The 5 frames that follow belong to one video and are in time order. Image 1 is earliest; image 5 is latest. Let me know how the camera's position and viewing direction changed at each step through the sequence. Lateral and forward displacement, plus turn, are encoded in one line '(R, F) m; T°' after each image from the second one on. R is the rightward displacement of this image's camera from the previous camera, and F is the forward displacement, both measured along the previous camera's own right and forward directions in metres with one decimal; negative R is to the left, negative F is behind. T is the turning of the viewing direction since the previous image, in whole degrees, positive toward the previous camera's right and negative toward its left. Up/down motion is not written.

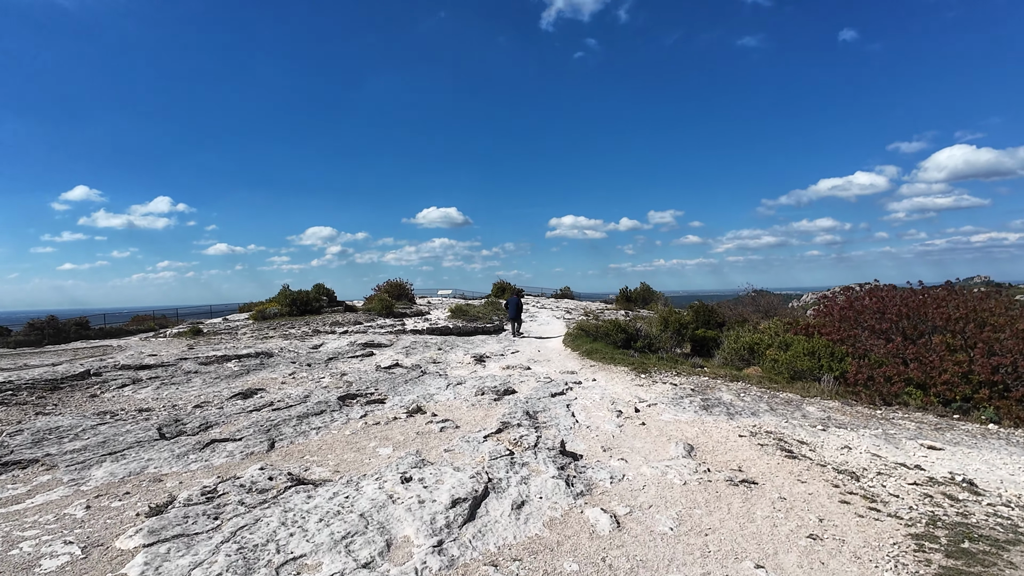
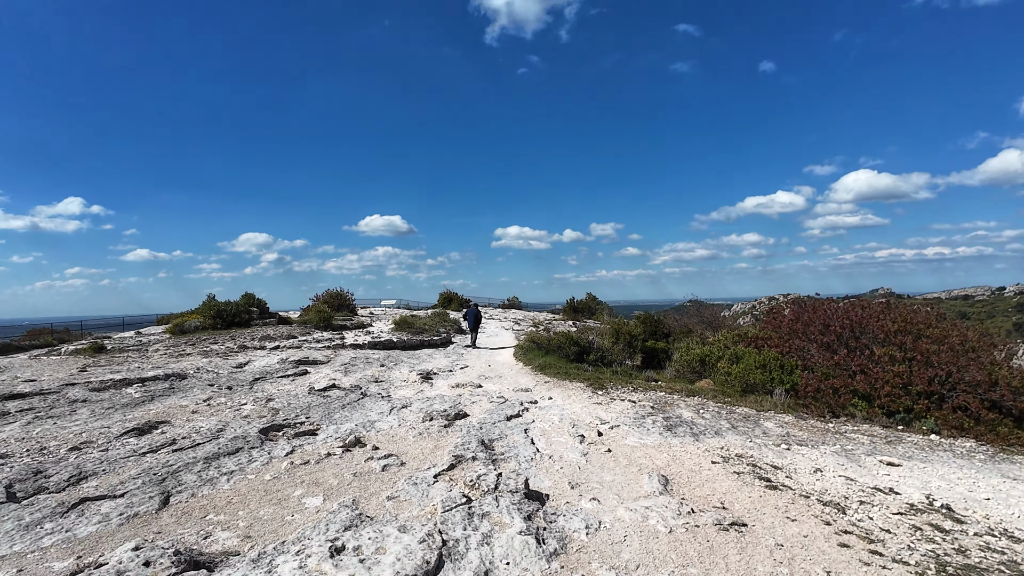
(-0.1, +0.8) m; +6°
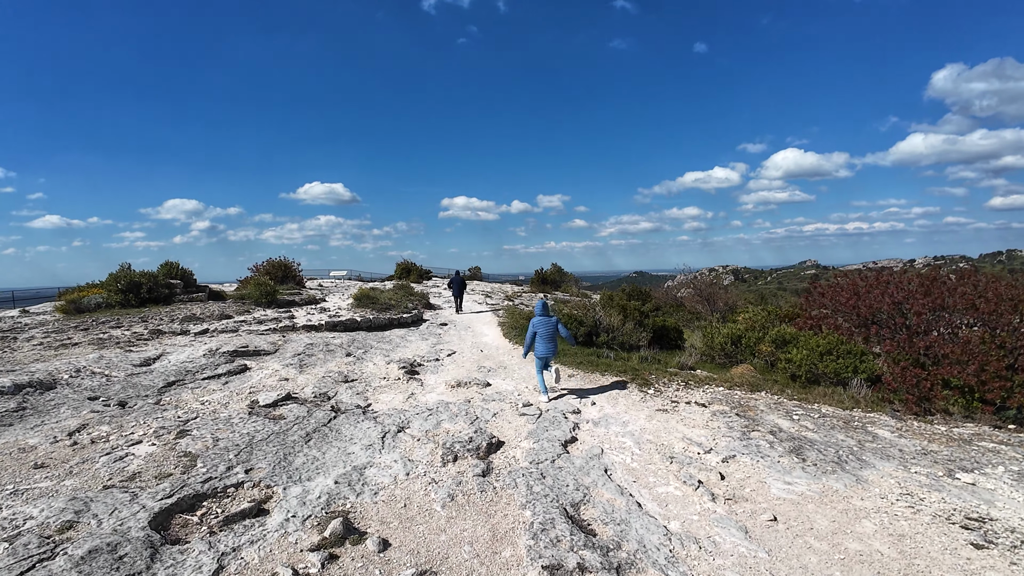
(-1.4, +3.3) m; +6°
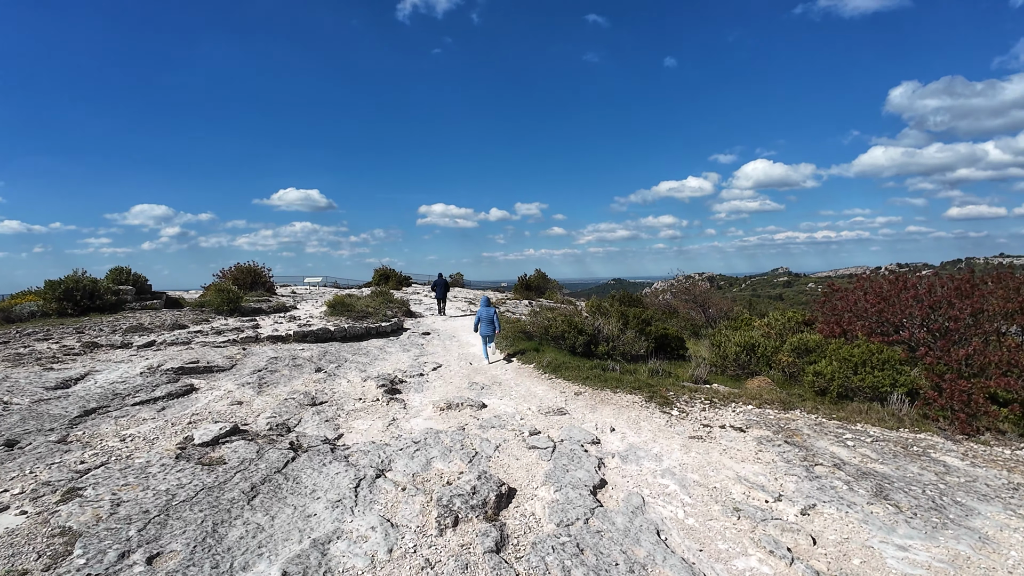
(-0.3, +1.4) m; +3°
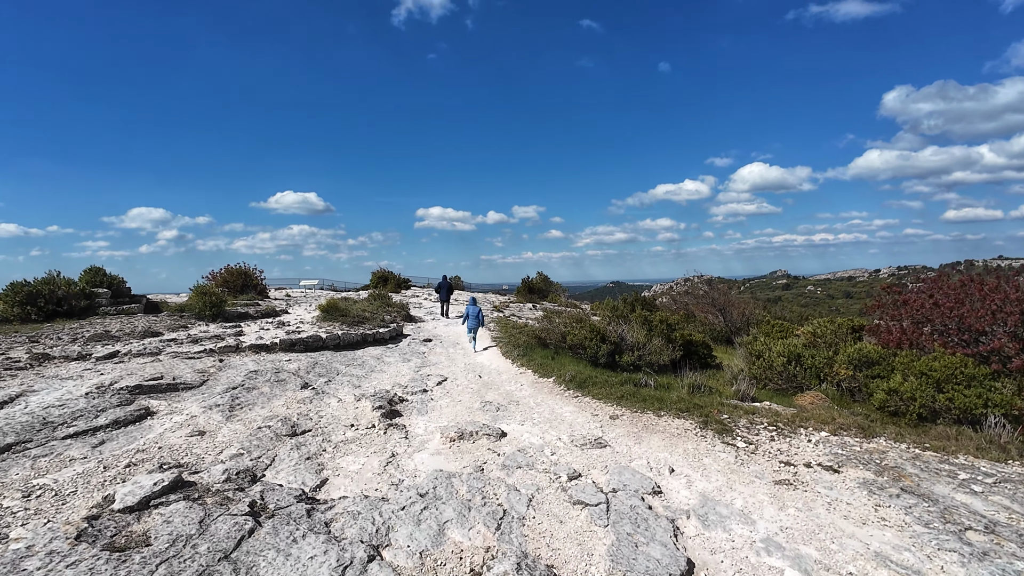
(-0.4, +1.5) m; 0°
